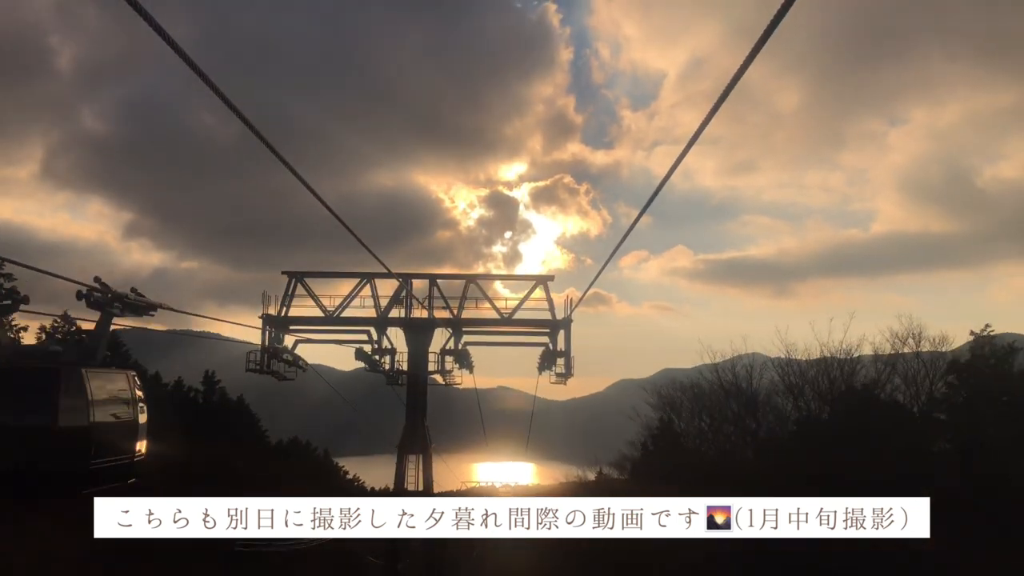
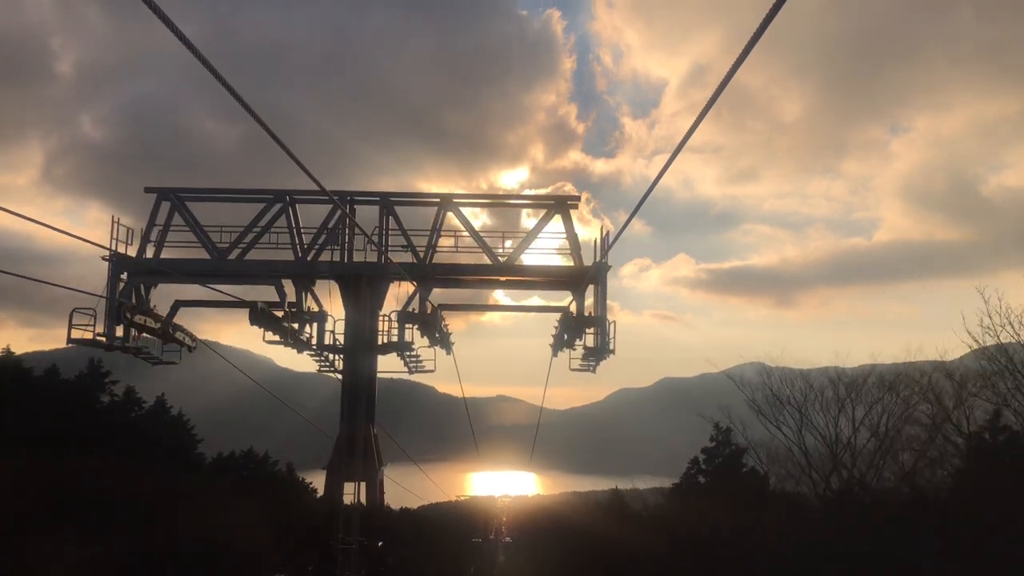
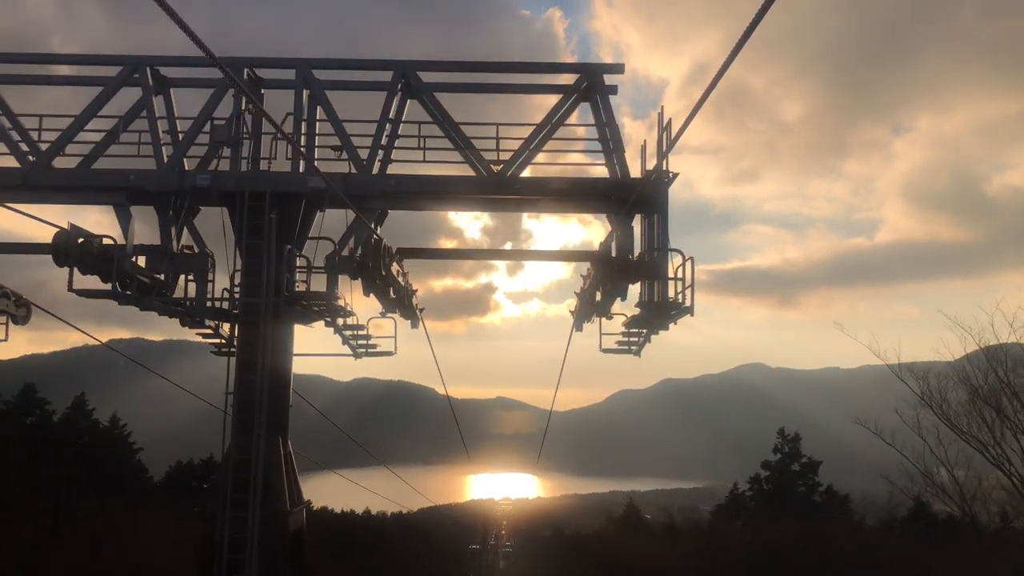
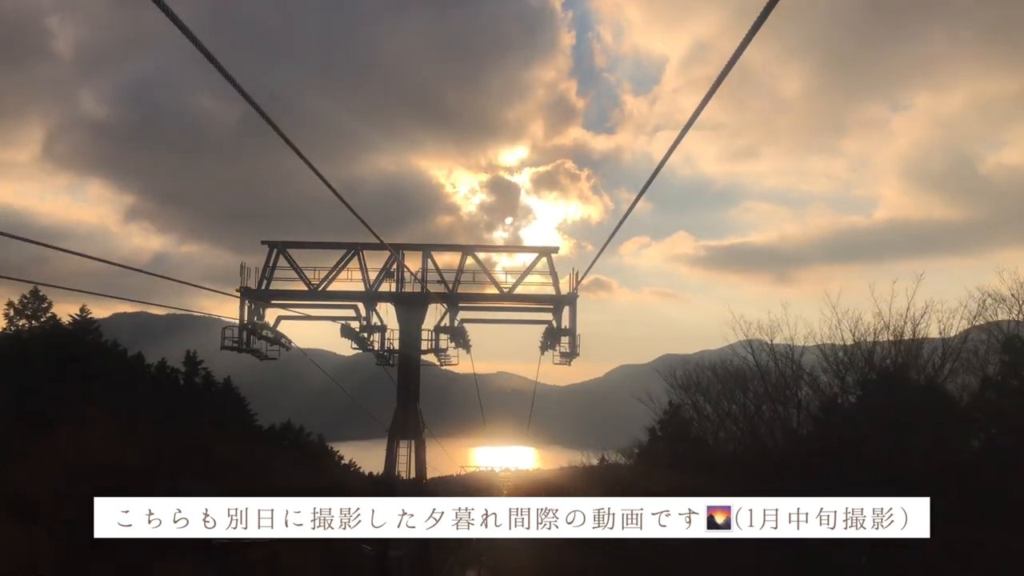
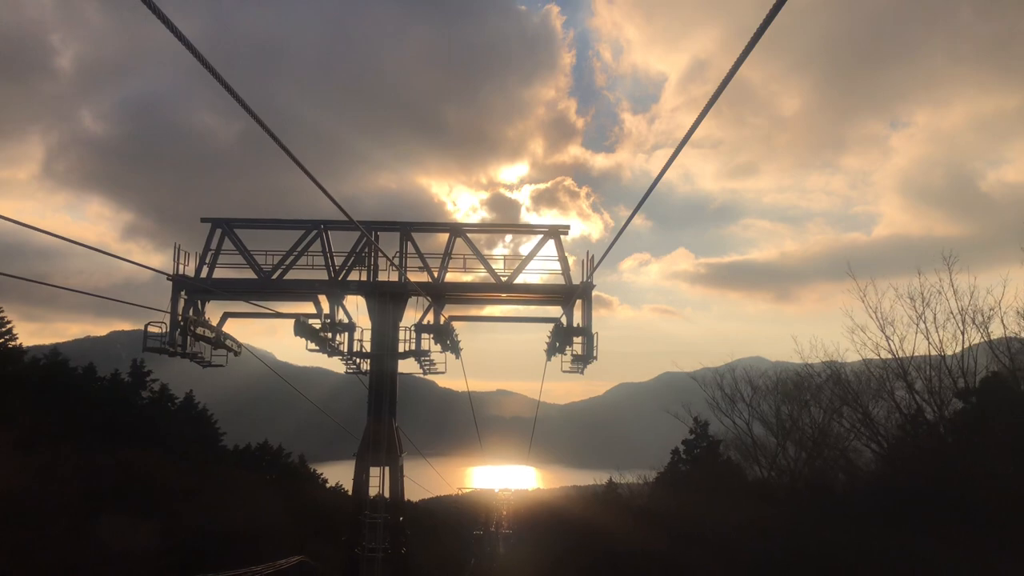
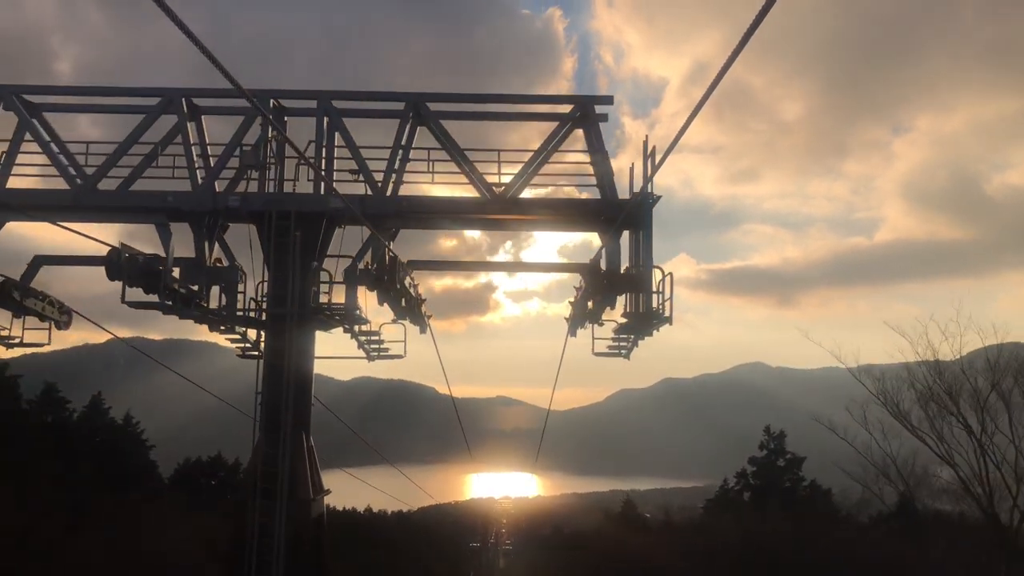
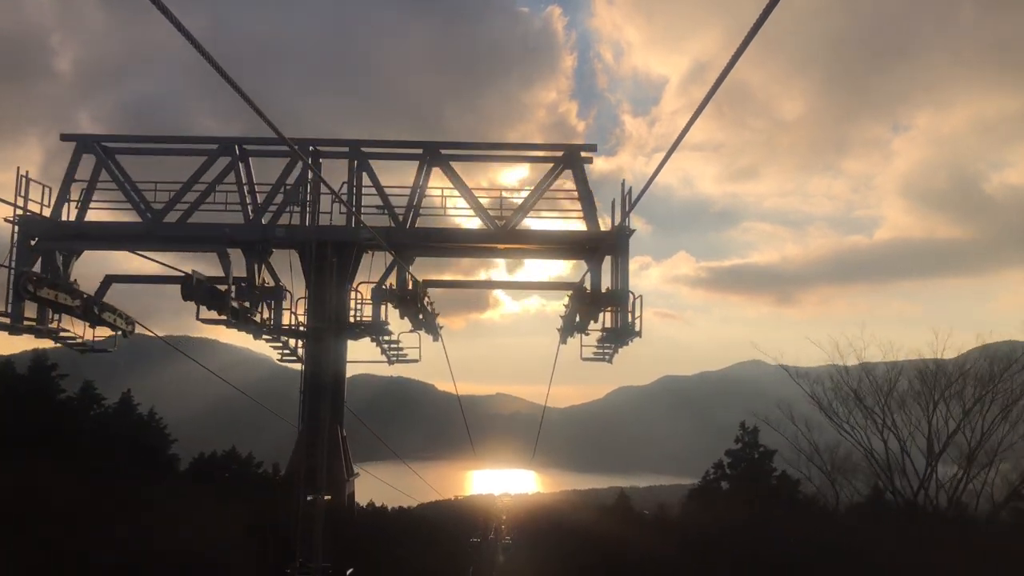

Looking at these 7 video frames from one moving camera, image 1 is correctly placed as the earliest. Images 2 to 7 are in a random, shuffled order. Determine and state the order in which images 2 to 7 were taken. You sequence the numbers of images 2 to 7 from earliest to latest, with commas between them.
4, 5, 2, 7, 6, 3
